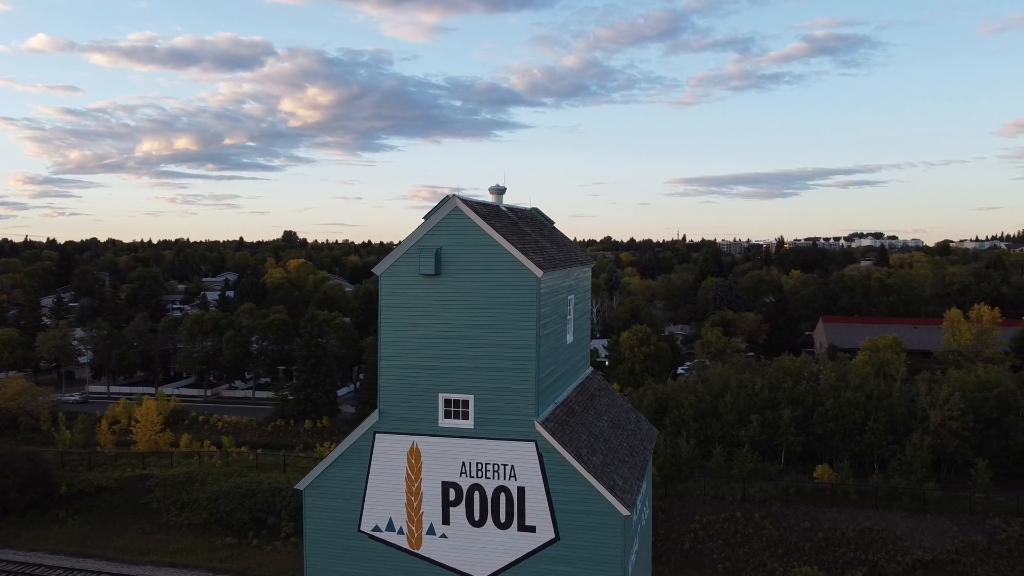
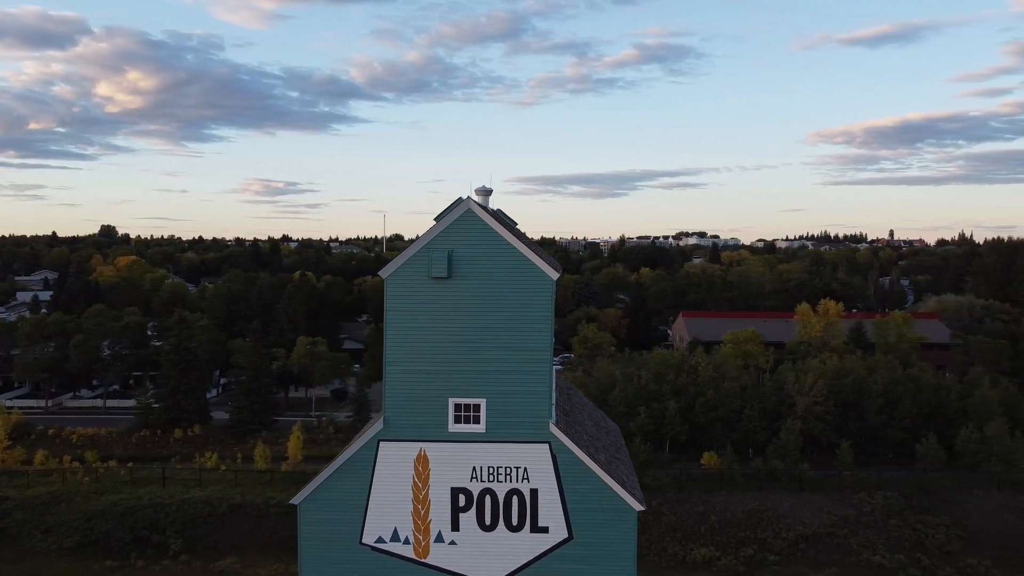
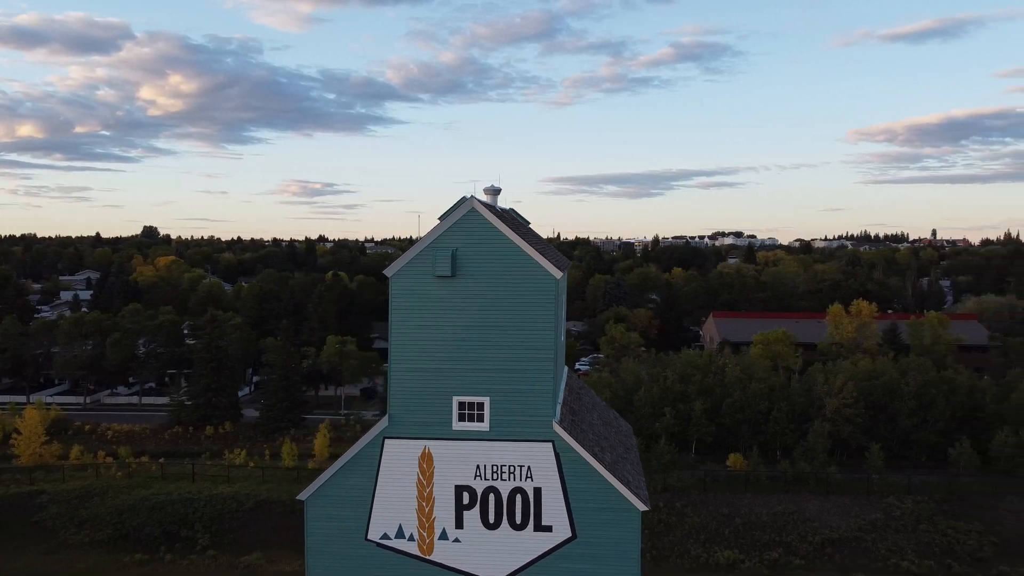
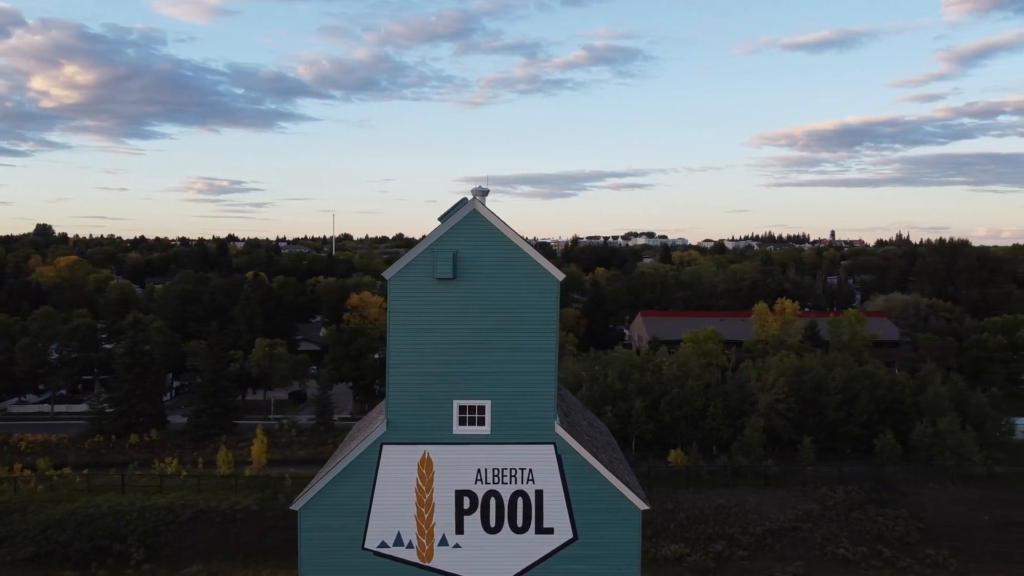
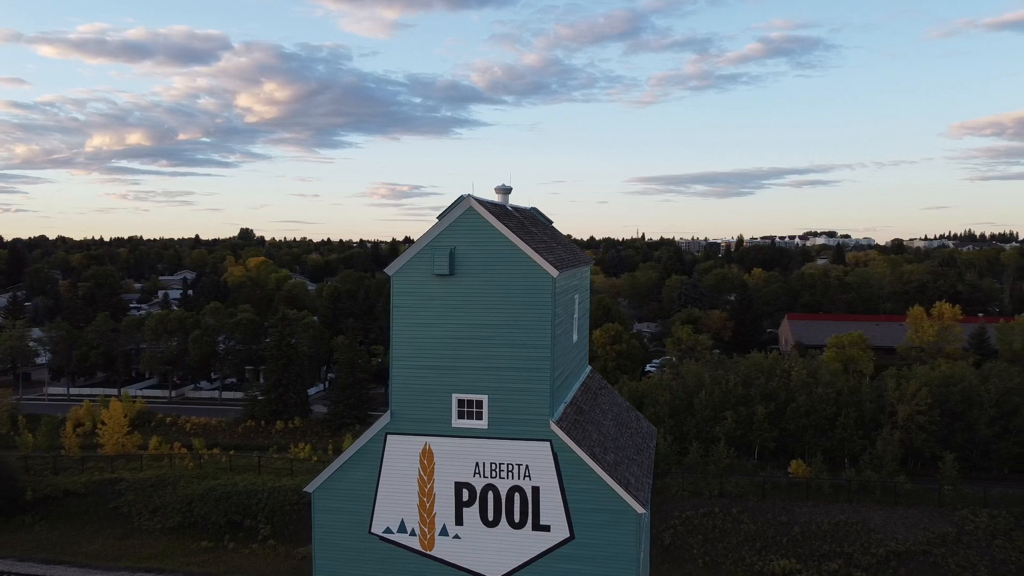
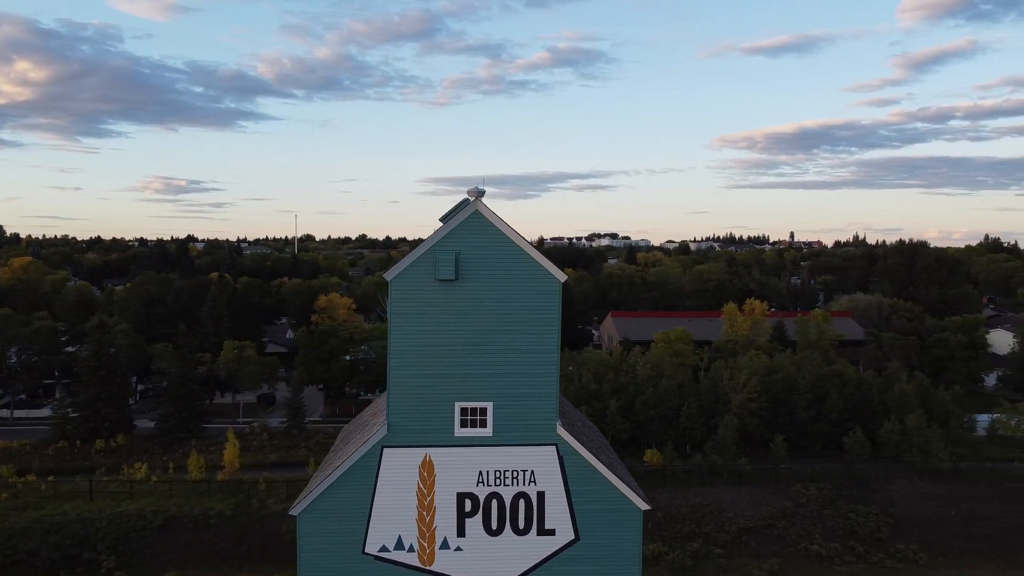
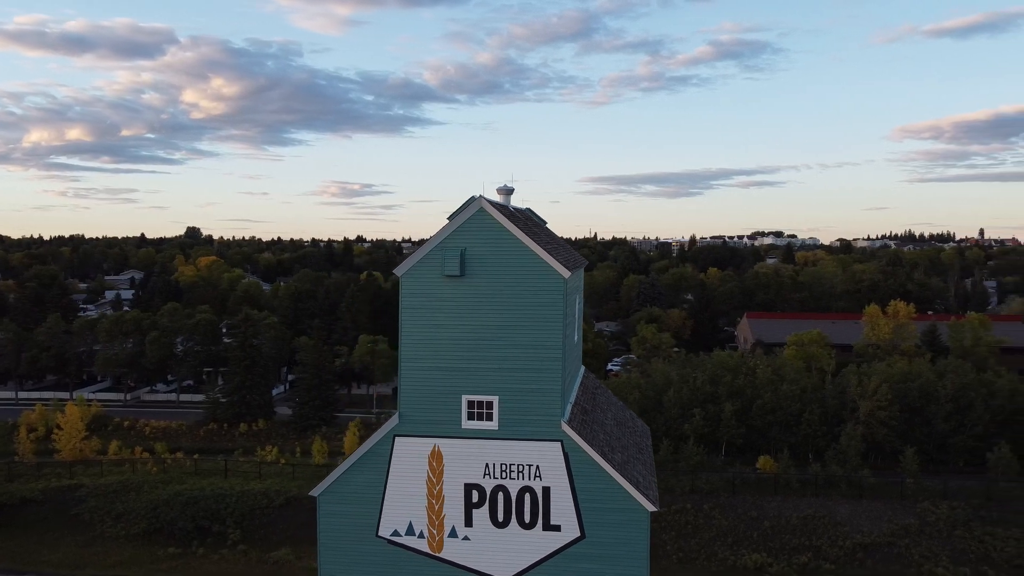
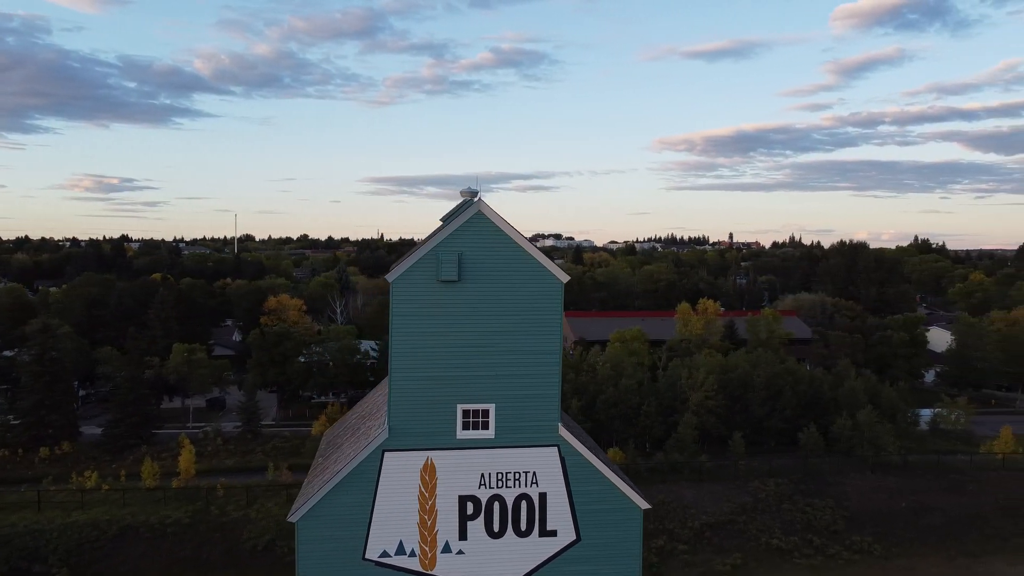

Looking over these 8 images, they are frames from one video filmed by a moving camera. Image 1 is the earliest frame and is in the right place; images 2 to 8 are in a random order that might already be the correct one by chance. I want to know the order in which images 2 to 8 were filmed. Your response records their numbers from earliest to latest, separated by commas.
5, 7, 3, 2, 4, 6, 8
